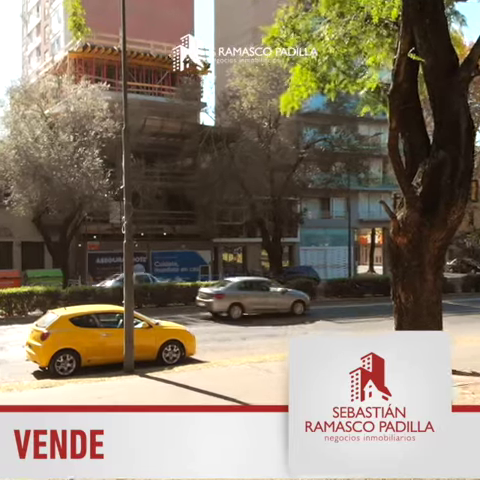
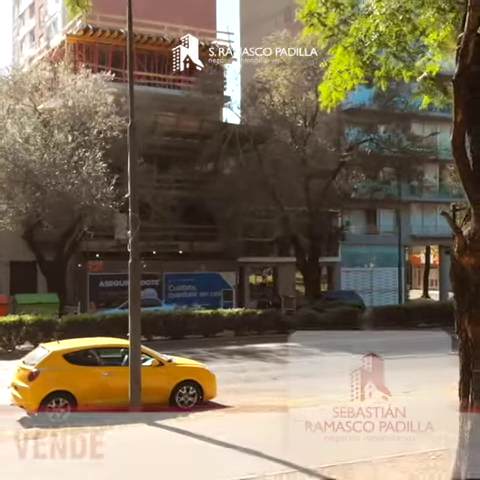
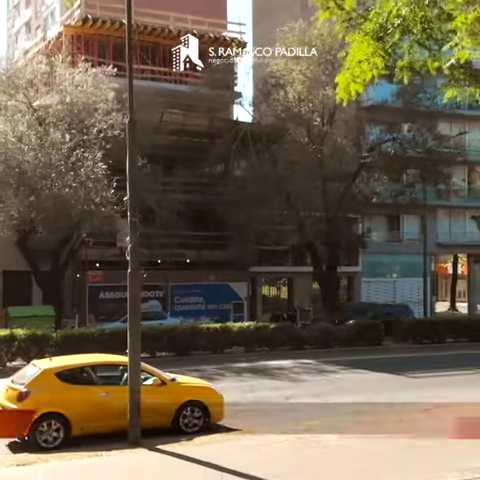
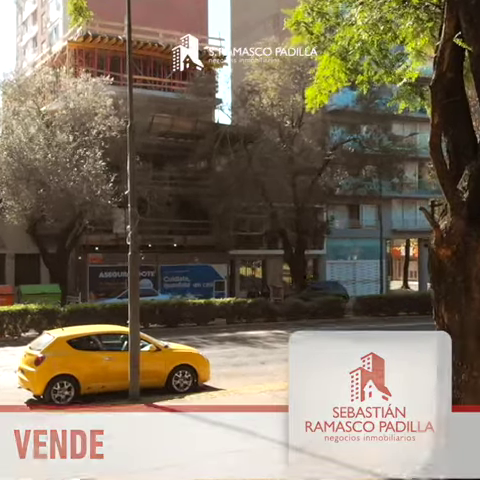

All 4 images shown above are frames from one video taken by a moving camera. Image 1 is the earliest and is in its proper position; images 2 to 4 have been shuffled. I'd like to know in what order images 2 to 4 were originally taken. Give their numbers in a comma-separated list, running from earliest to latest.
4, 2, 3
